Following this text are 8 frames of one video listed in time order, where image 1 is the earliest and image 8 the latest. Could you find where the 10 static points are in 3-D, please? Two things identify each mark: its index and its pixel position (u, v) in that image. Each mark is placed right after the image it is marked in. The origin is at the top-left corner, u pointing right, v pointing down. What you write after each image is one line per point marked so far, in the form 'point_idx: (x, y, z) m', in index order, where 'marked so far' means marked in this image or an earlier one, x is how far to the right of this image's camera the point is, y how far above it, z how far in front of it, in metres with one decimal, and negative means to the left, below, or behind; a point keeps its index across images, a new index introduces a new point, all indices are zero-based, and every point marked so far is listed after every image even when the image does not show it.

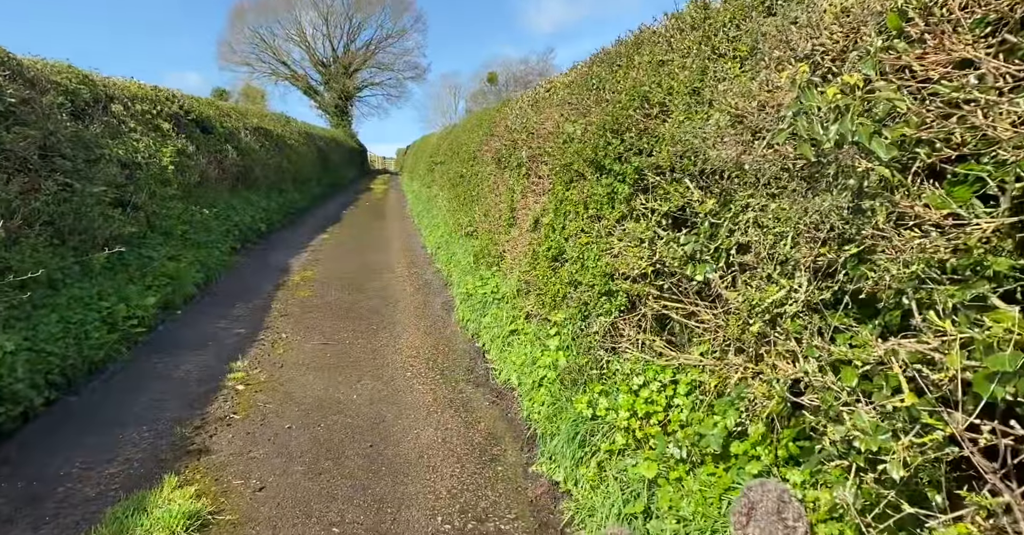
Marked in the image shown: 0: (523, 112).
0: (+0.1, +1.9, +6.1) m
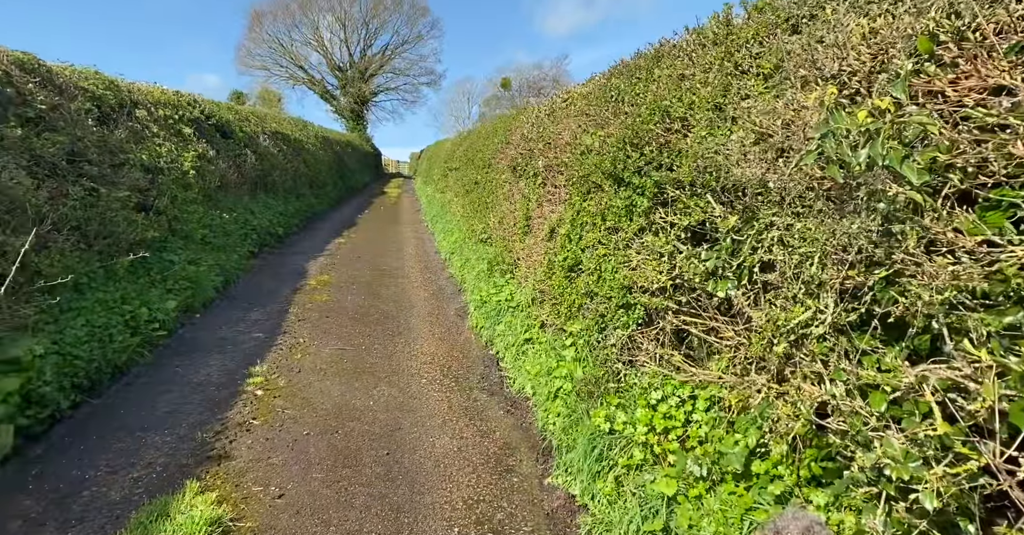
0: (+0.3, +1.8, +6.2) m
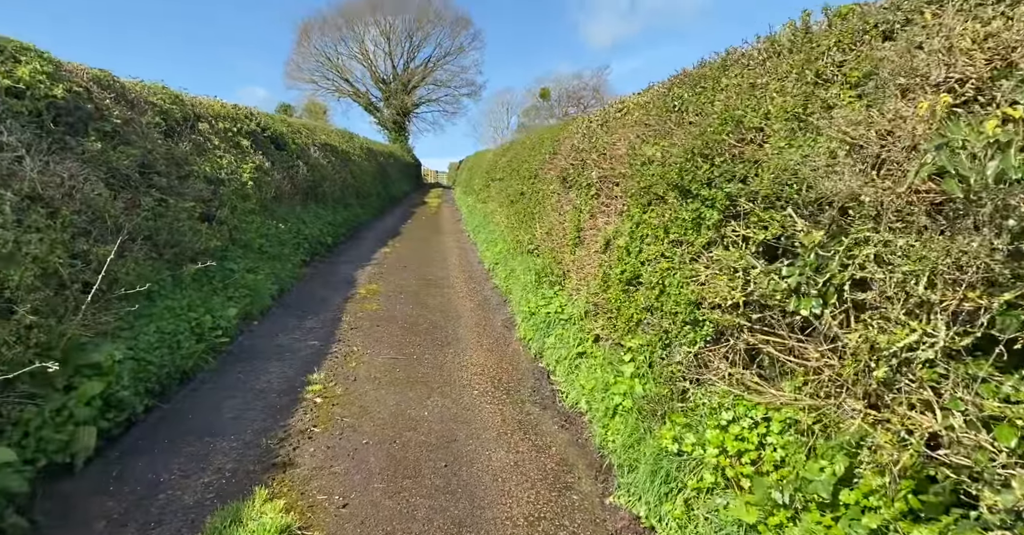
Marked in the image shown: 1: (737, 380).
0: (+1.0, +1.6, +6.1) m
1: (+1.5, -0.7, +3.3) m
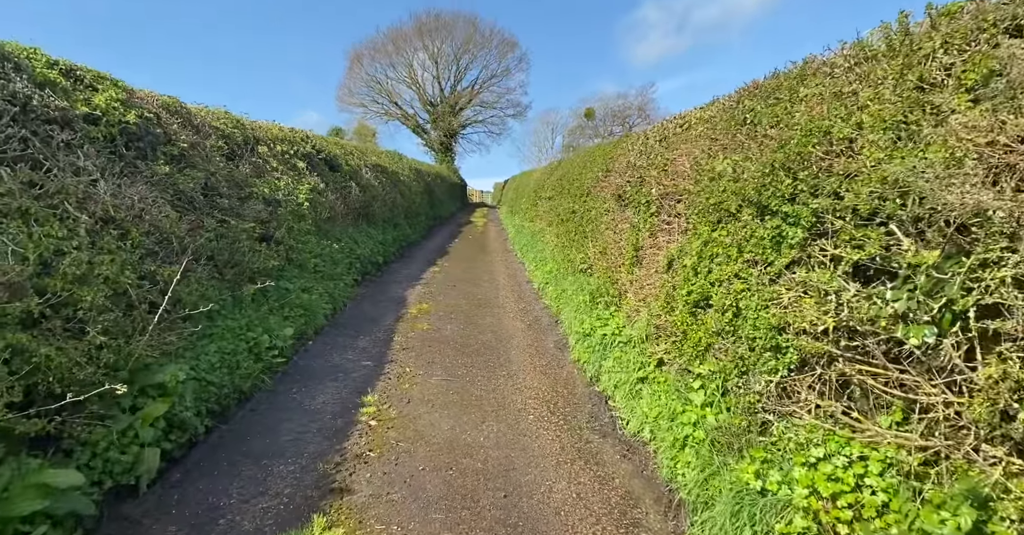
0: (+1.6, +1.4, +5.9) m
1: (+1.9, -0.9, +3.0) m
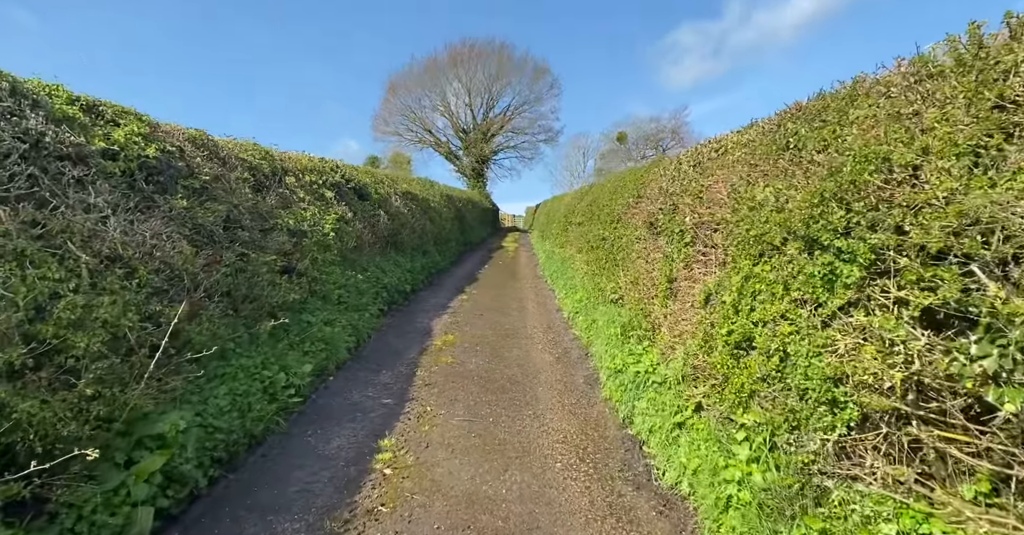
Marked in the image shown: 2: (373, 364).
0: (+1.9, +1.0, +5.6) m
1: (+2.0, -1.1, +2.6) m
2: (-1.8, -1.2, +6.5) m
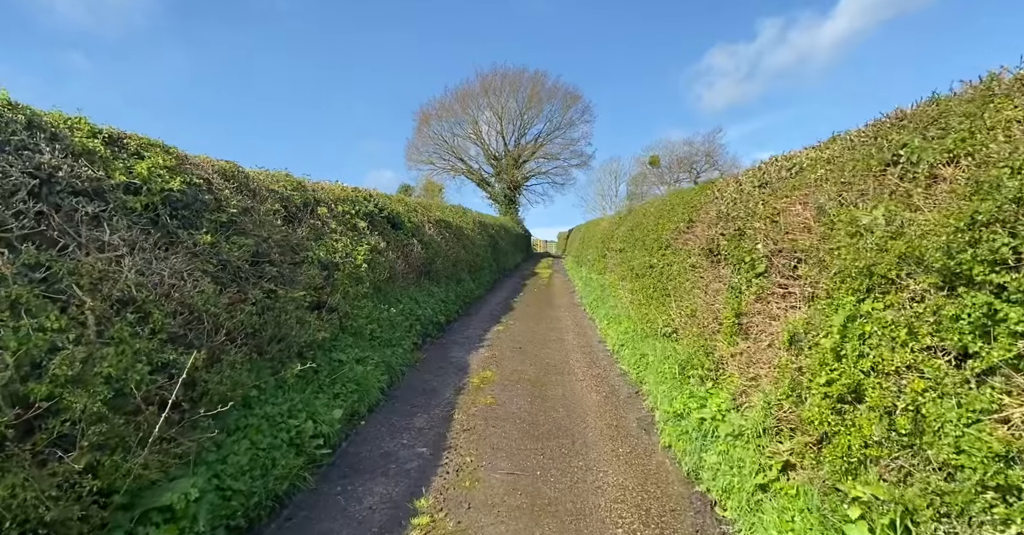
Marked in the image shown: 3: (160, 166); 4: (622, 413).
0: (+2.3, +0.7, +5.0) m
1: (+2.3, -1.3, +1.9) m
2: (-1.2, -1.6, +6.0) m
3: (-2.9, +0.8, +4.2) m
4: (+1.3, -1.8, +6.2) m
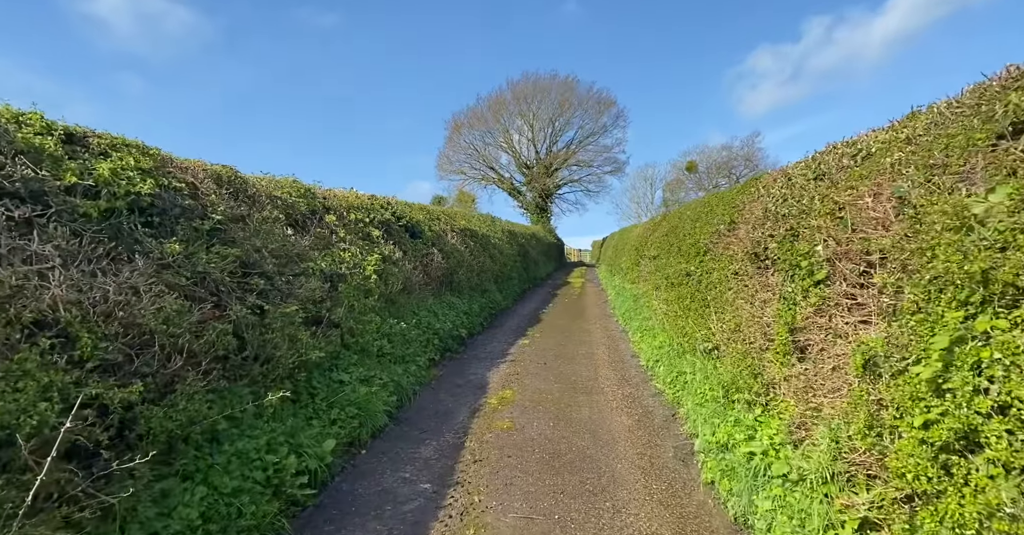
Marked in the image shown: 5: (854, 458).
0: (+2.4, +0.7, +4.3) m
1: (+2.2, -1.3, +1.1) m
2: (-1.0, -1.8, +5.4) m
3: (-2.9, +0.7, +3.8) m
4: (+1.6, -1.9, +5.4) m
5: (+2.0, -1.1, +3.0) m
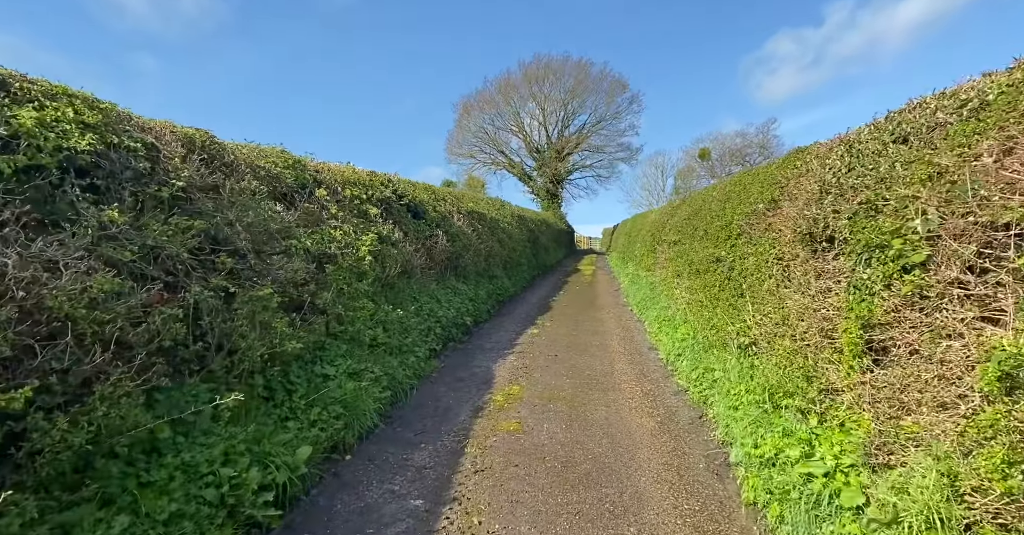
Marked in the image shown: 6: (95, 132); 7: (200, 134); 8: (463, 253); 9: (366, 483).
0: (+2.5, +0.8, +3.5) m
1: (+2.2, -1.2, +0.4) m
2: (-1.0, -1.6, +4.8) m
3: (-2.8, +0.9, +3.1) m
4: (+1.6, -1.7, +4.8) m
5: (+2.0, -1.0, +2.3) m
6: (-2.8, +0.9, +3.3) m
7: (-3.0, +1.3, +4.8) m
8: (-1.1, +0.3, +10.7) m
9: (-1.1, -1.6, +3.9) m
